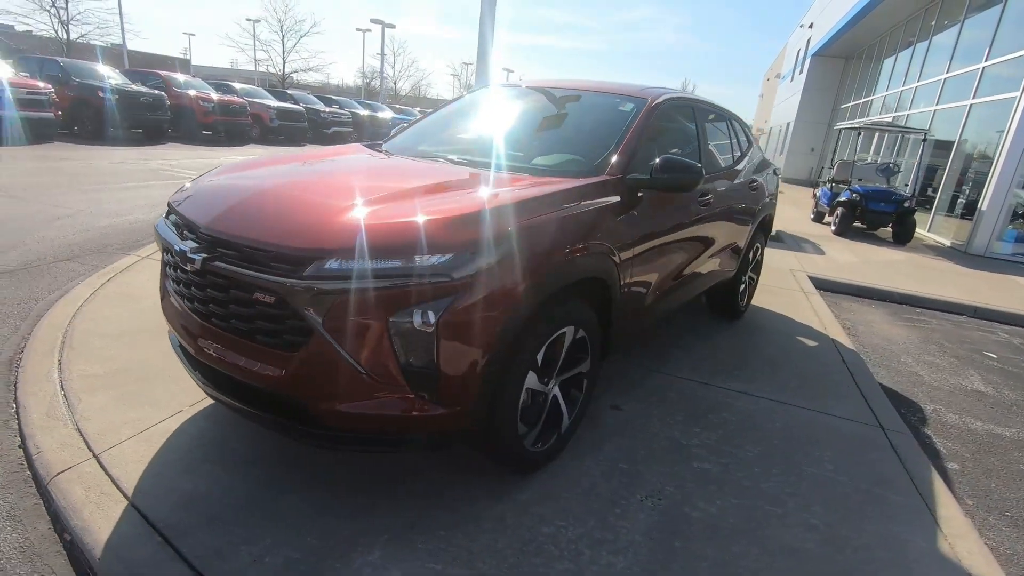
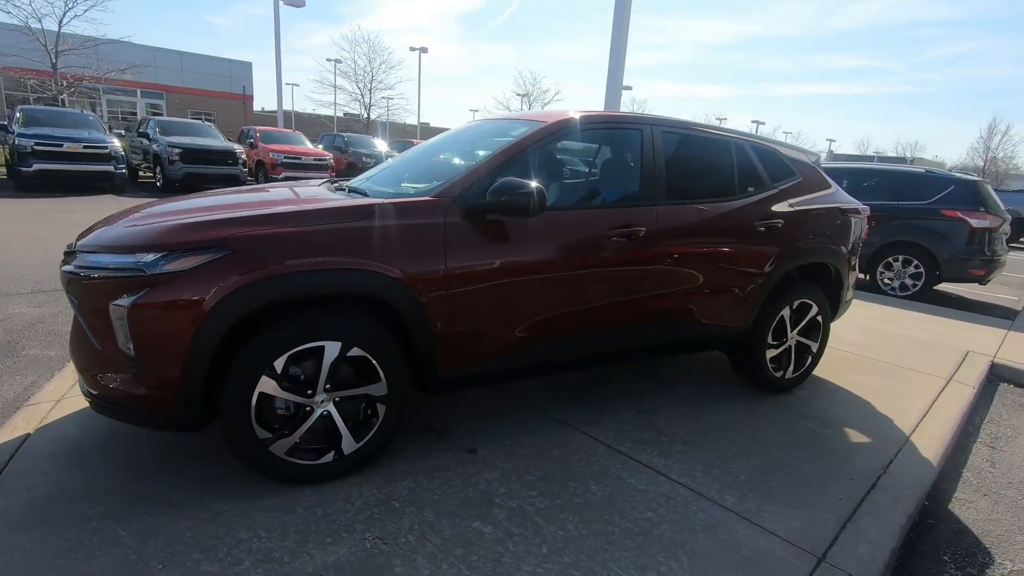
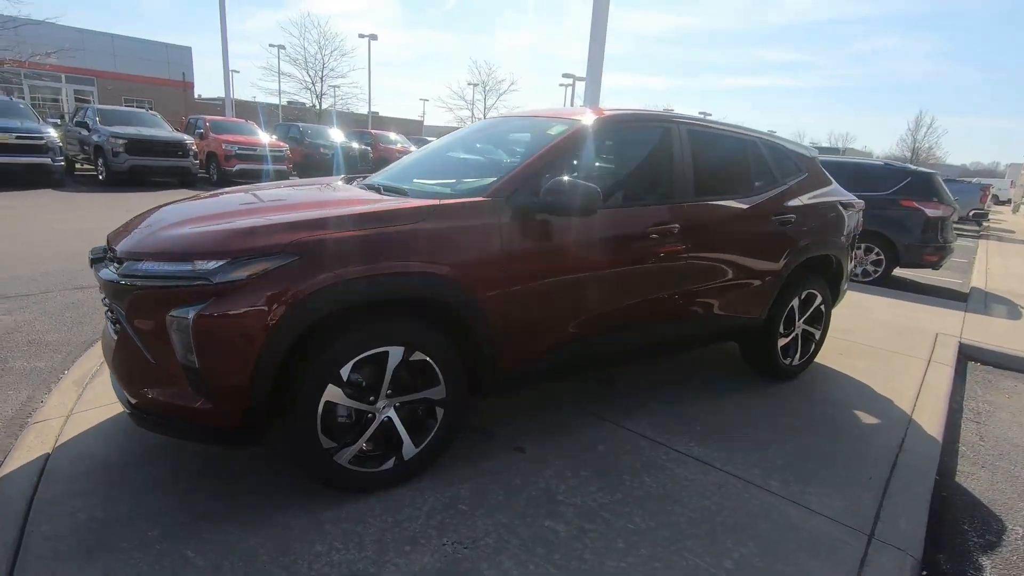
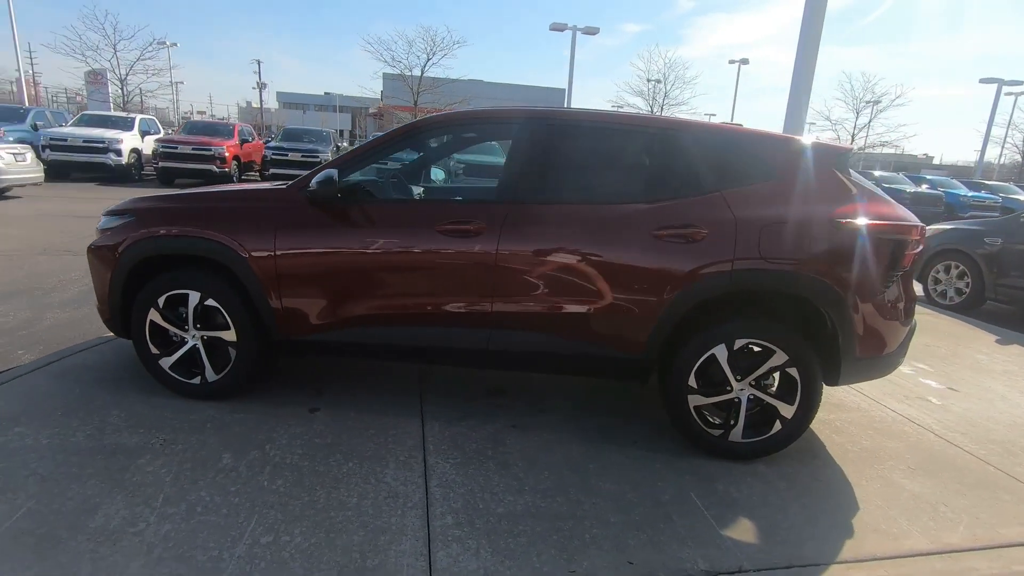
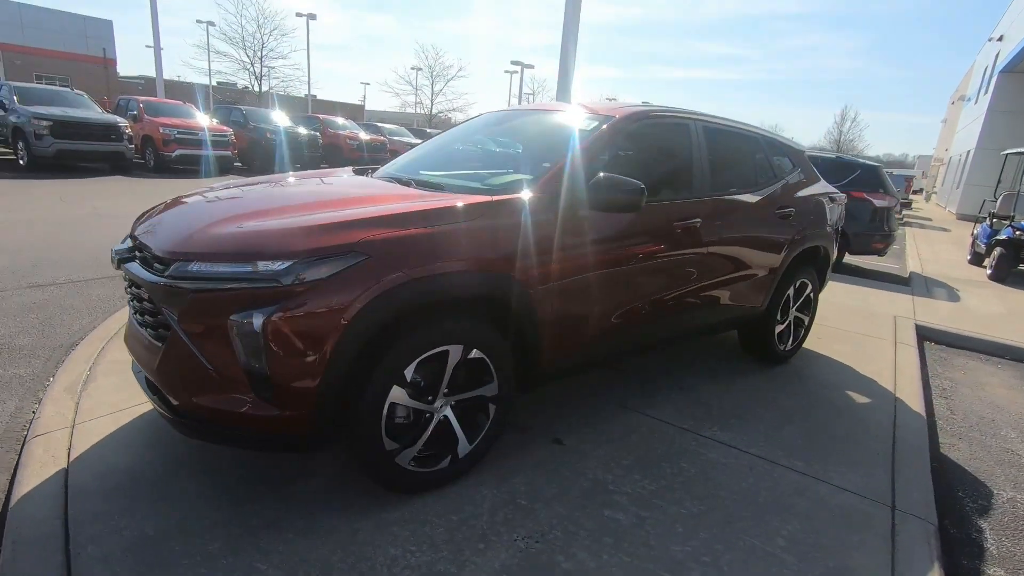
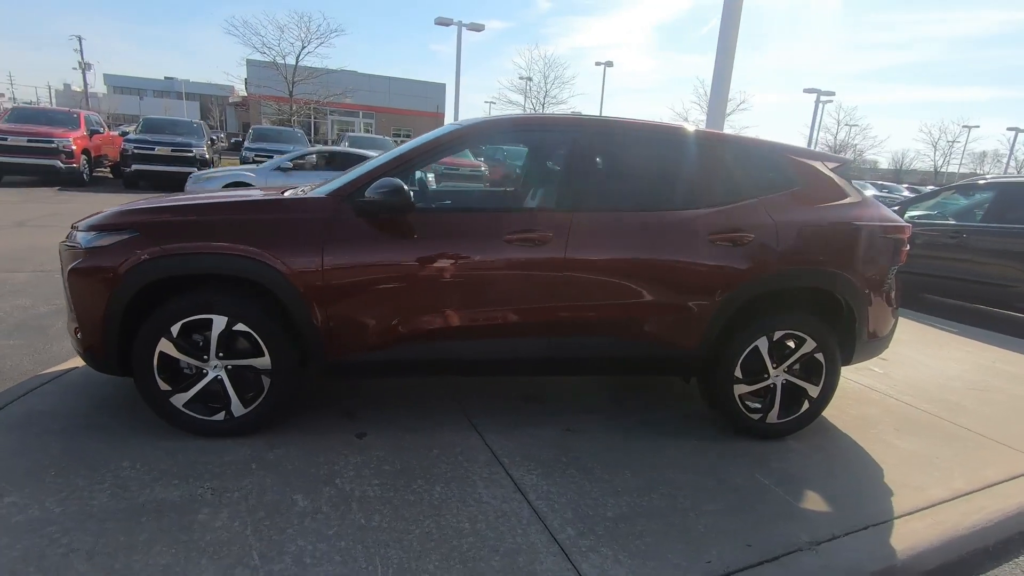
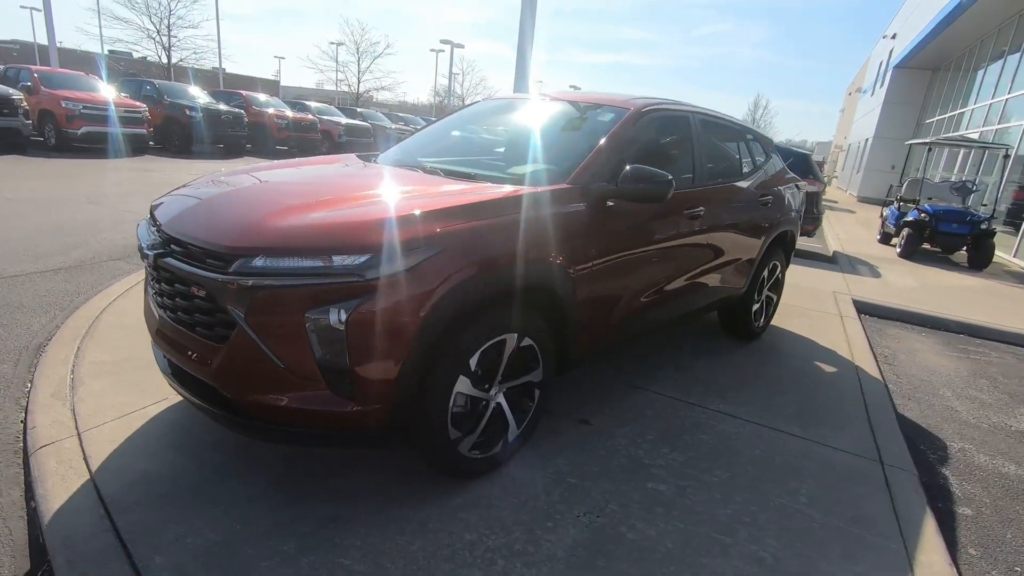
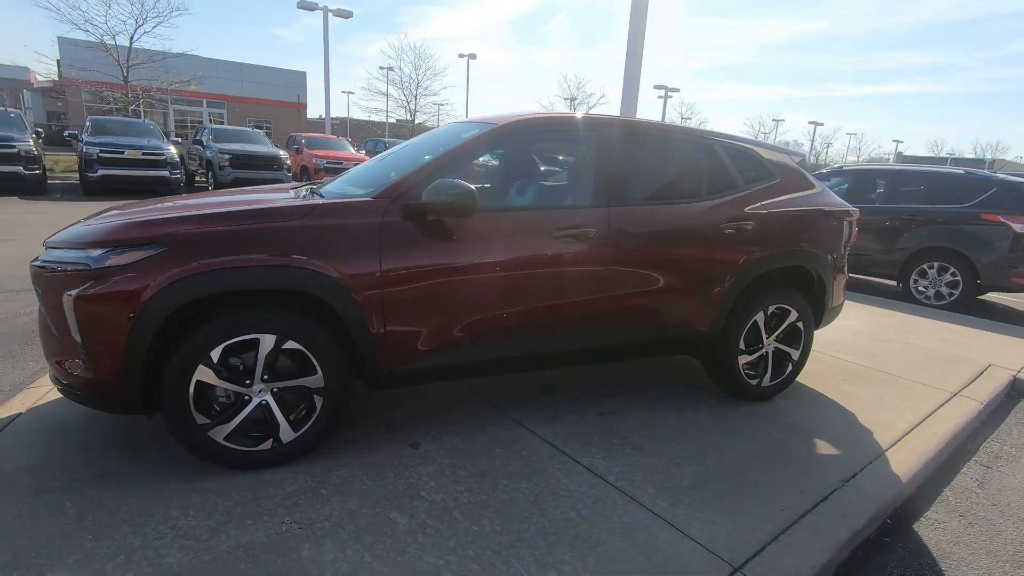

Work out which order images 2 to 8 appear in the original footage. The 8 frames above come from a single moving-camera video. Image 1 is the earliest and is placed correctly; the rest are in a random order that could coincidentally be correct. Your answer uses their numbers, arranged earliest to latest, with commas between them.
7, 5, 3, 2, 8, 6, 4
